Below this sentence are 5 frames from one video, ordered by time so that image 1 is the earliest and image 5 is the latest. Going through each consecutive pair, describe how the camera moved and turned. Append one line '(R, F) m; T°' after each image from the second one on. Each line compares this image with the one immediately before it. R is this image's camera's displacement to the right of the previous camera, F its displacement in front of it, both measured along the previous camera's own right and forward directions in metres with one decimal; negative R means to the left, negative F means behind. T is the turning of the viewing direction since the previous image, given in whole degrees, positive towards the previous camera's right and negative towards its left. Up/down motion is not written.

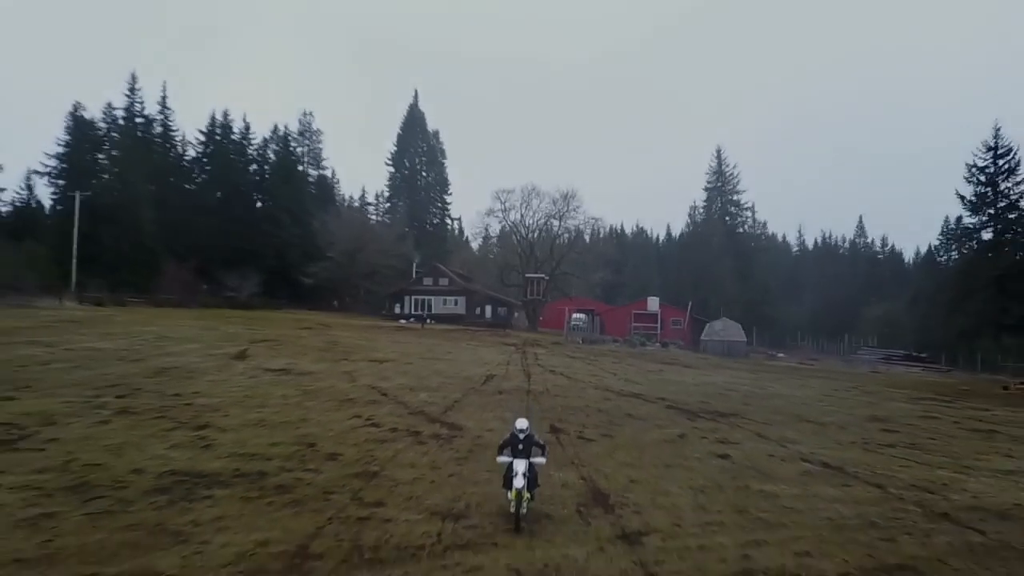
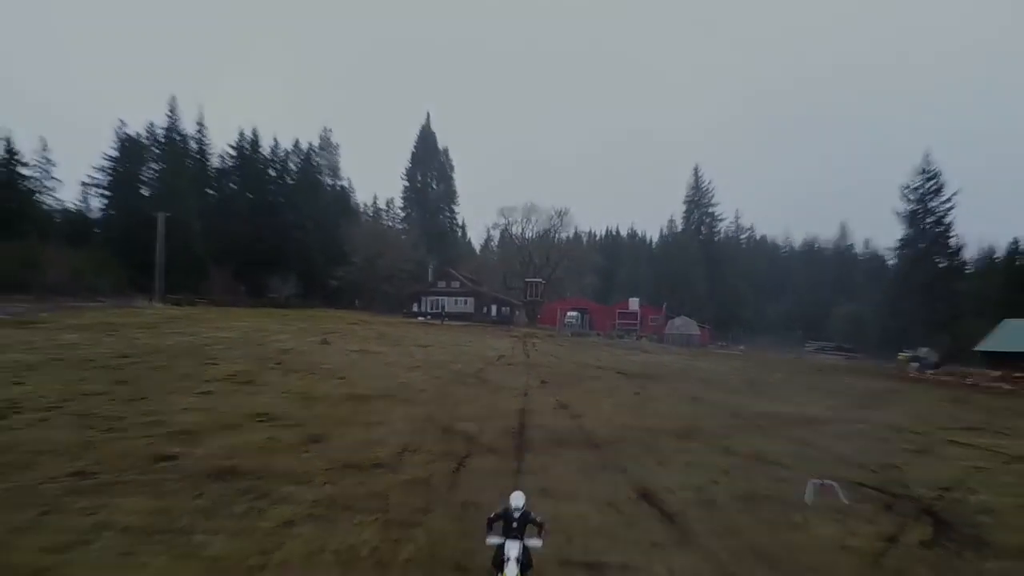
(-0.2, -8.2) m; 0°
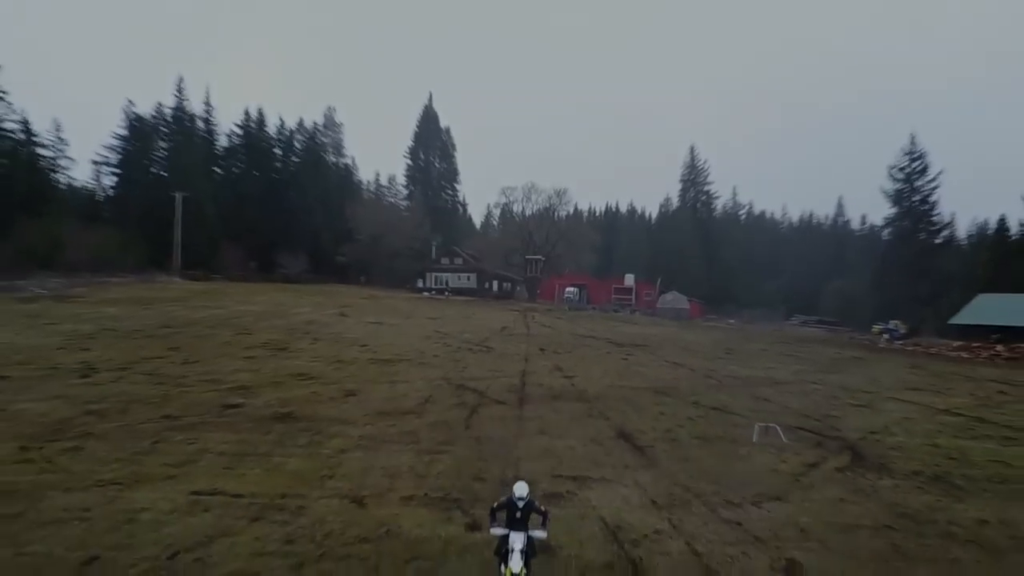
(-0.1, -2.4) m; 0°
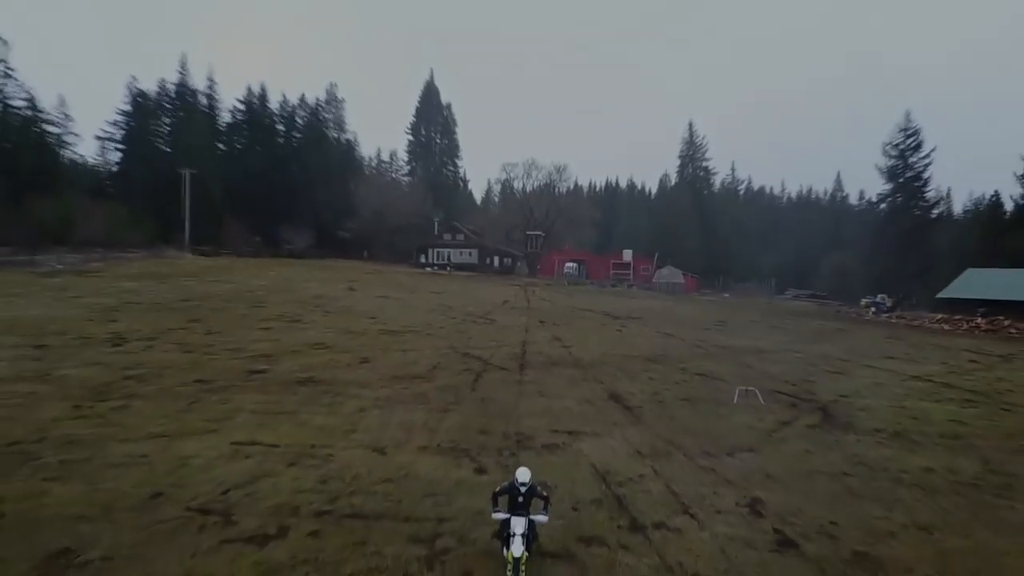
(0.0, -1.1) m; 0°
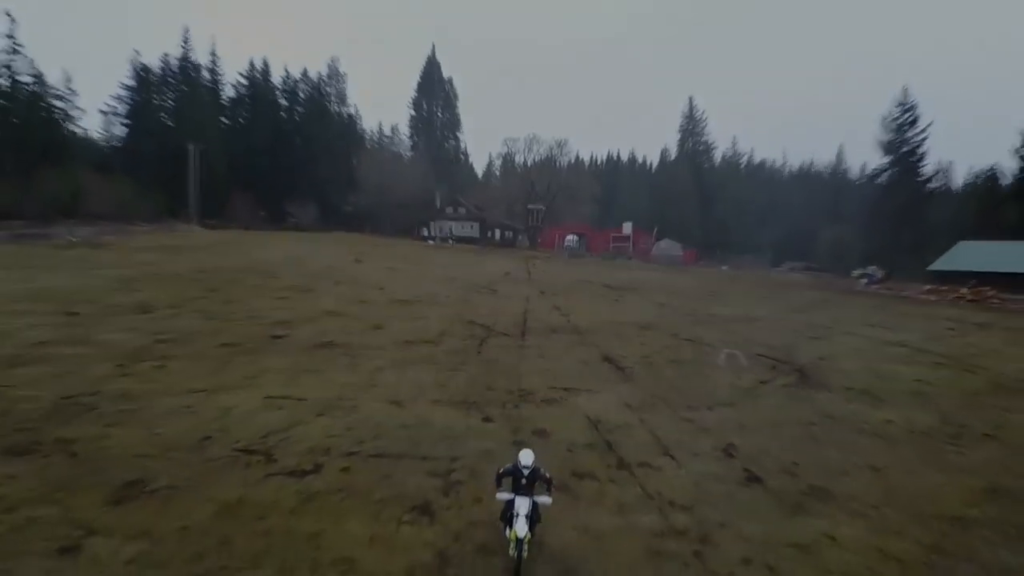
(0.0, -1.1) m; 0°
